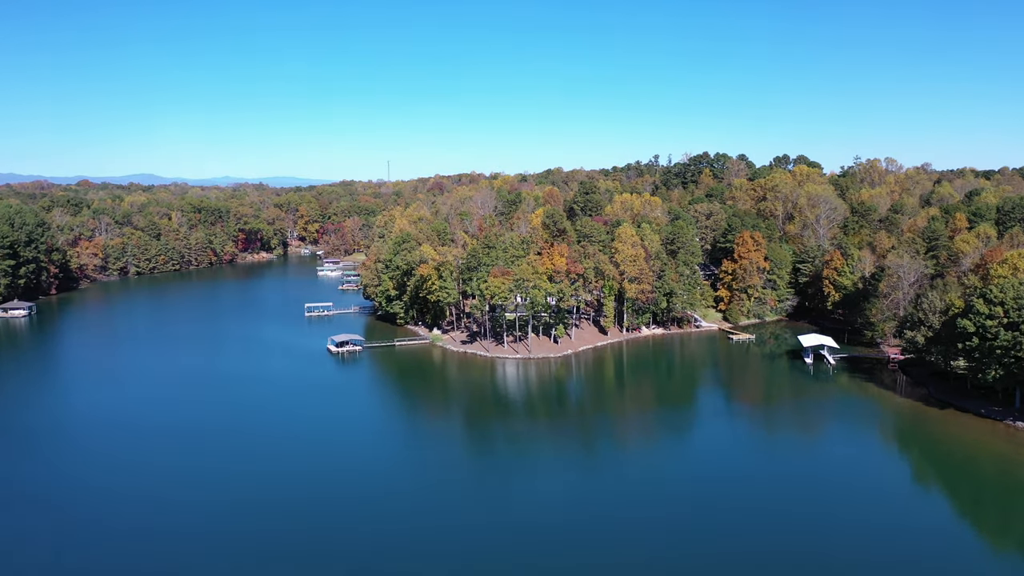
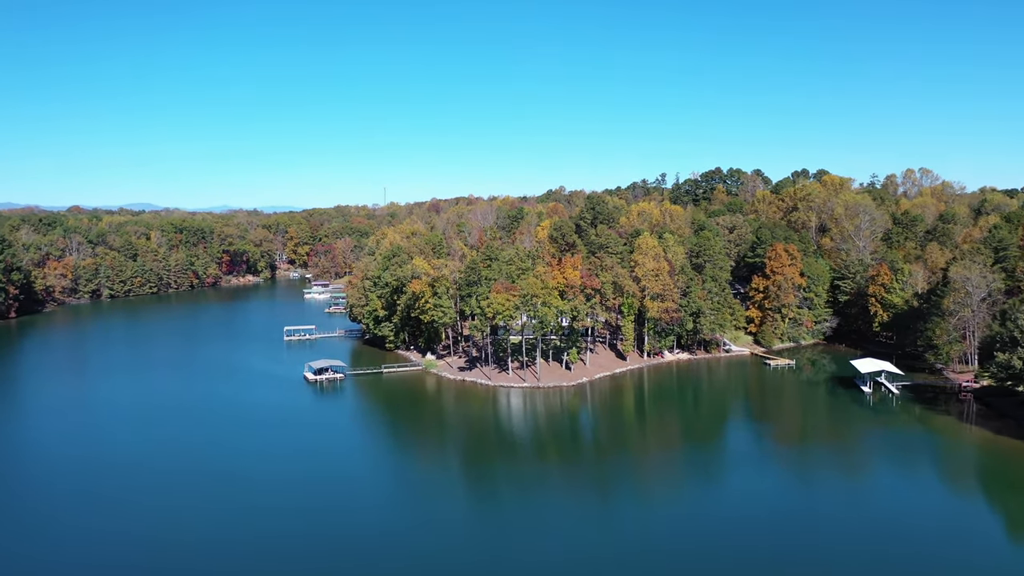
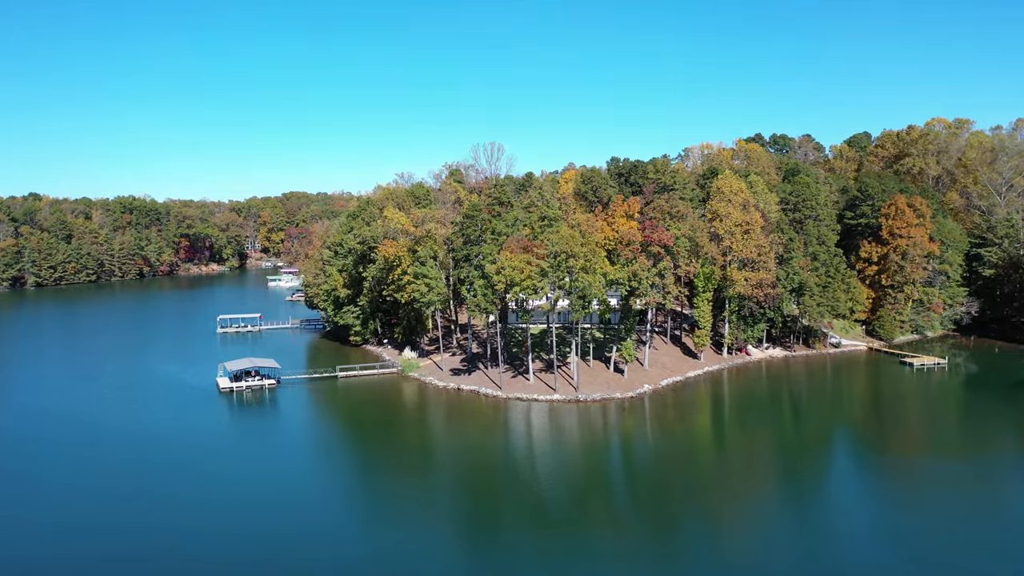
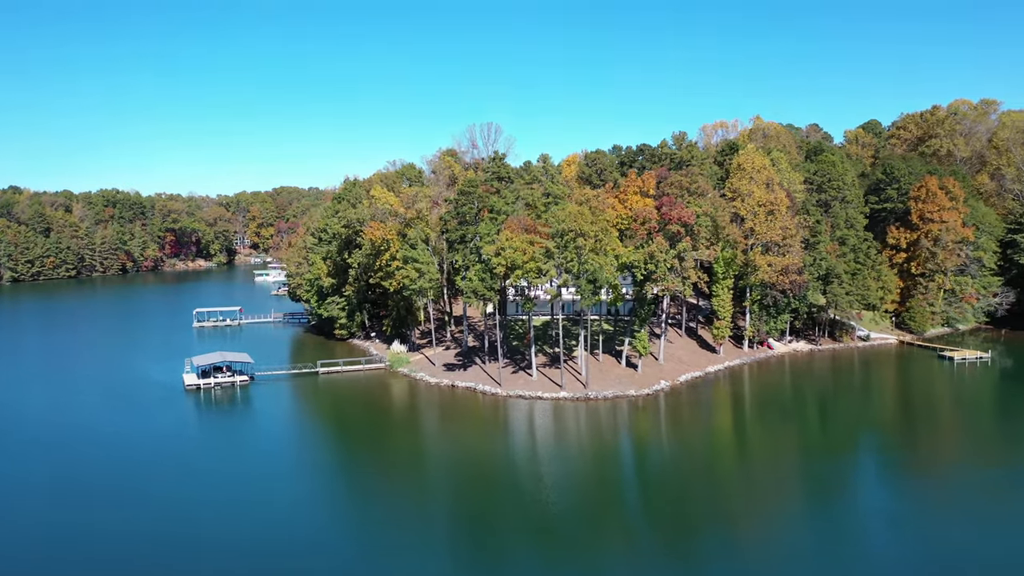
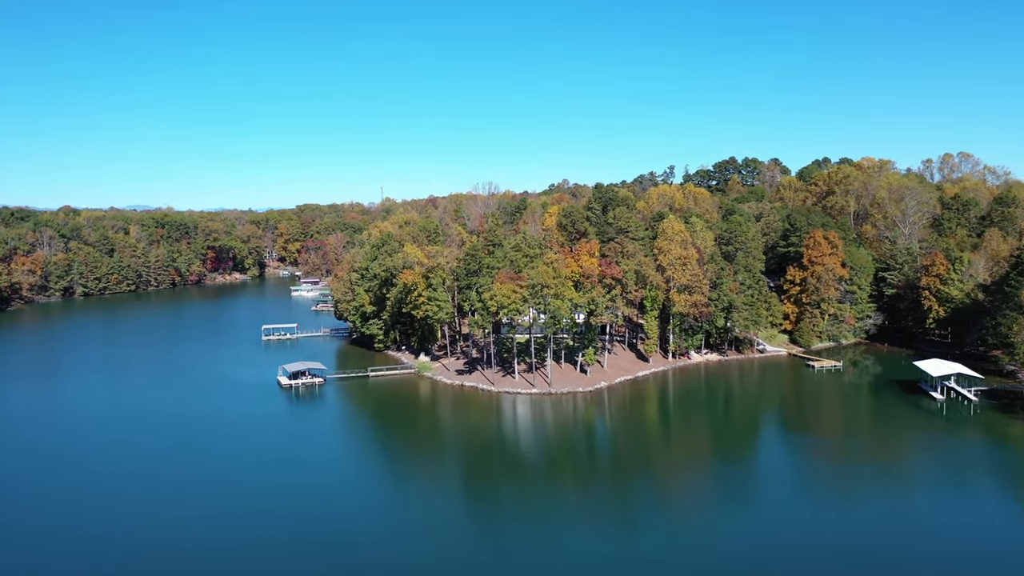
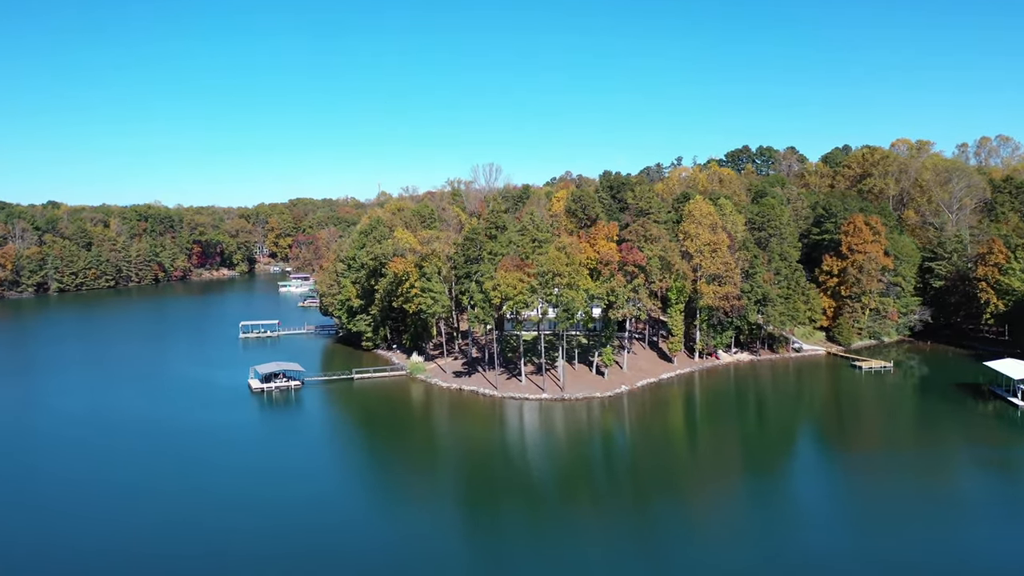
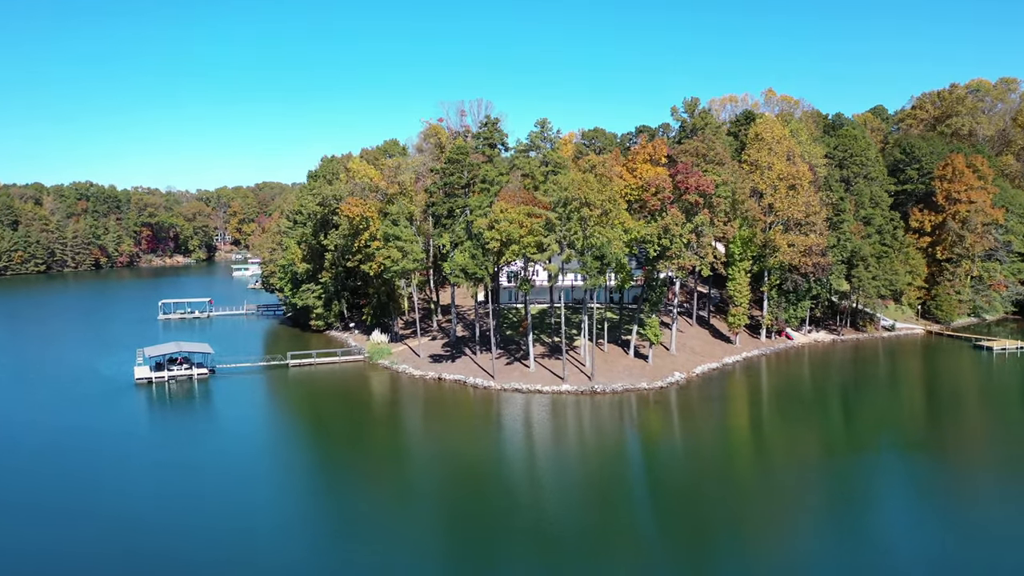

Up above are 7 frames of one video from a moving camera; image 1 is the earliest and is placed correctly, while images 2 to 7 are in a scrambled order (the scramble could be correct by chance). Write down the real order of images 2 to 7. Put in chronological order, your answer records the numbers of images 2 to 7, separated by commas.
2, 5, 6, 3, 4, 7
